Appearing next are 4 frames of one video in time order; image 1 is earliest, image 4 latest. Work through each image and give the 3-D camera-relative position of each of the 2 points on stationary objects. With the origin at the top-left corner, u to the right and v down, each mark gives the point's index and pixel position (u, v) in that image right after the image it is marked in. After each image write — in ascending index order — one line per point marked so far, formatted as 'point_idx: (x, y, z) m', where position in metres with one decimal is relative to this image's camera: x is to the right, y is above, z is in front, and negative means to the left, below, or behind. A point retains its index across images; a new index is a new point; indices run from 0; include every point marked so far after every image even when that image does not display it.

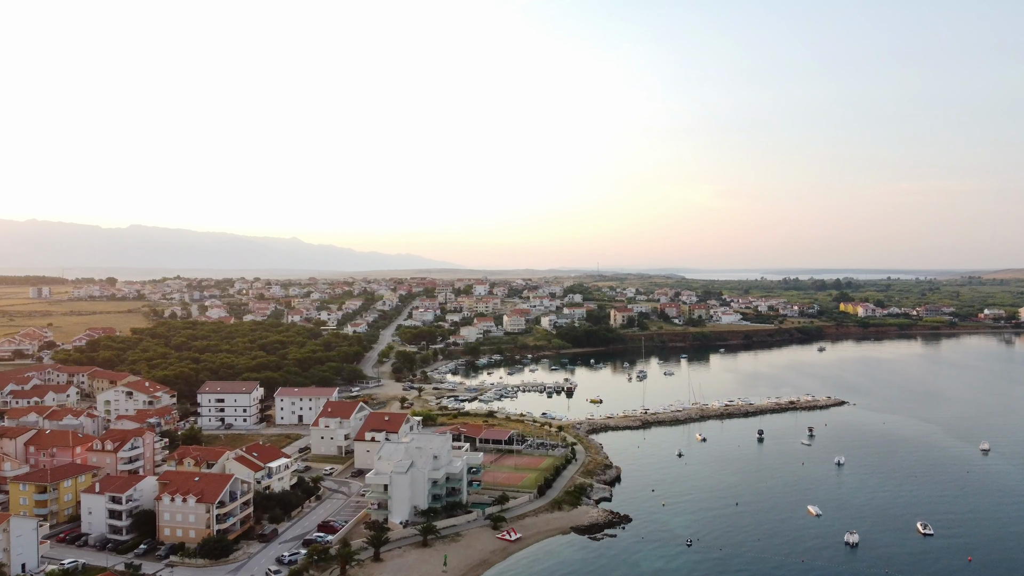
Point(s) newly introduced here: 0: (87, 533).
0: (-12.1, -7.0, +18.7) m
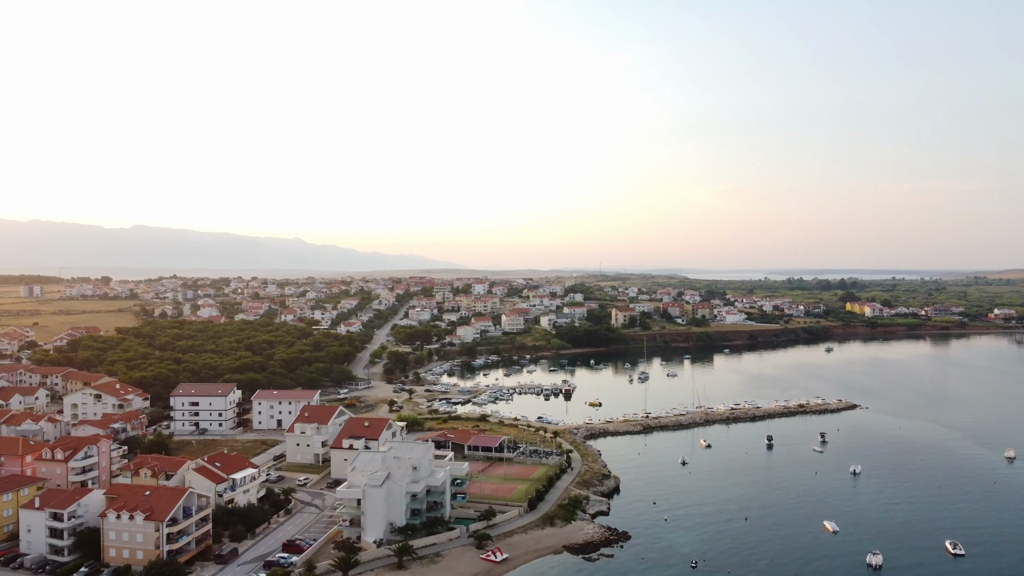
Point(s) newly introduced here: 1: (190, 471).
0: (-12.5, -6.8, +16.9) m
1: (-9.3, -5.3, +19.1) m
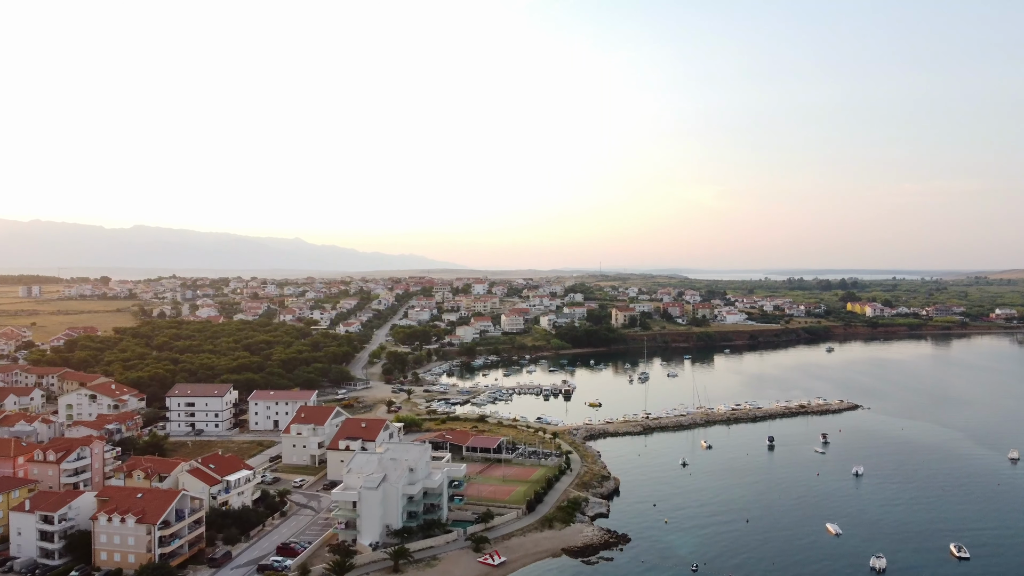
0: (-12.5, -6.8, +16.6) m
1: (-9.4, -5.3, +18.8) m
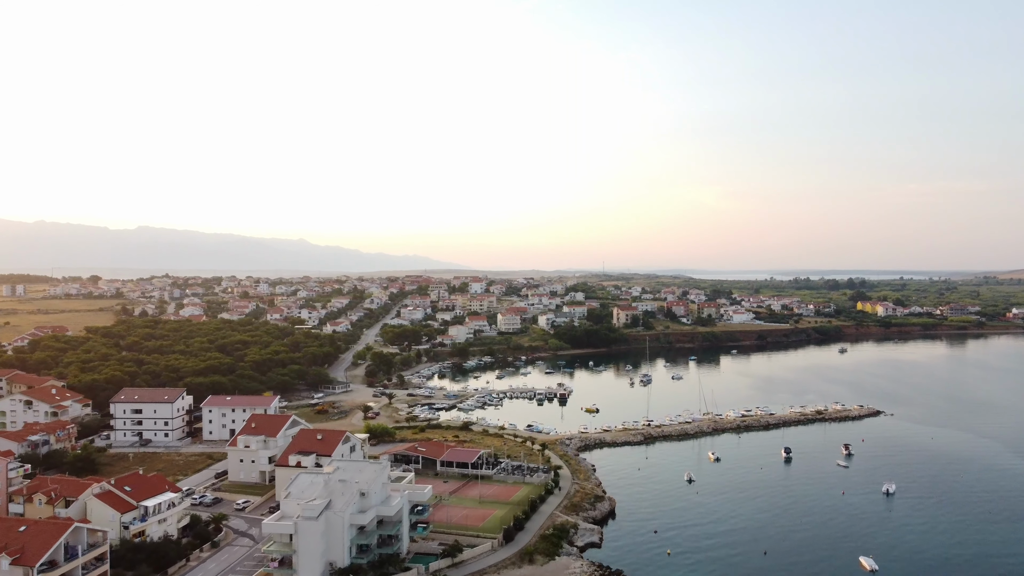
0: (-13.2, -6.5, +13.6) m
1: (-10.1, -5.0, +15.8) m
